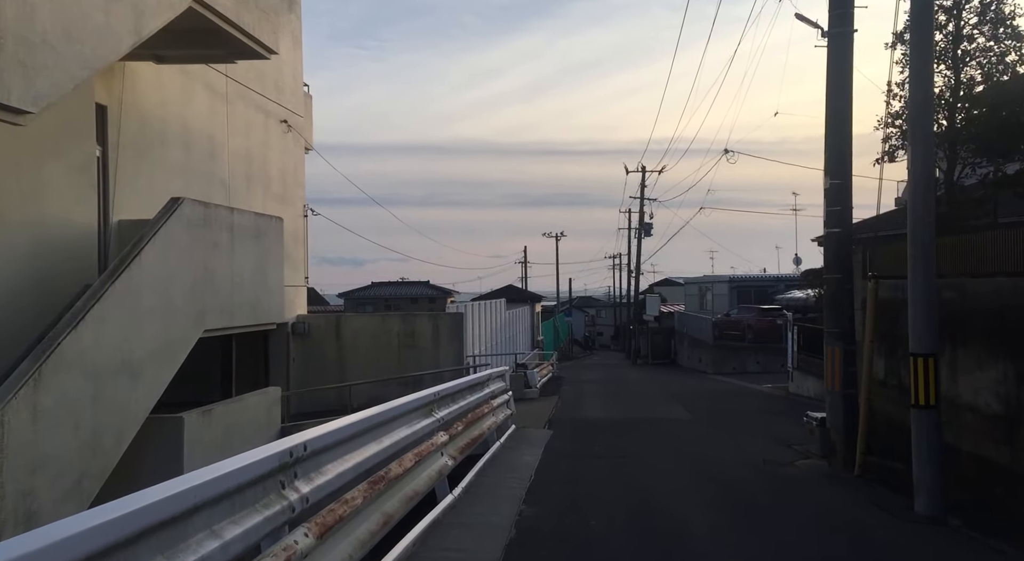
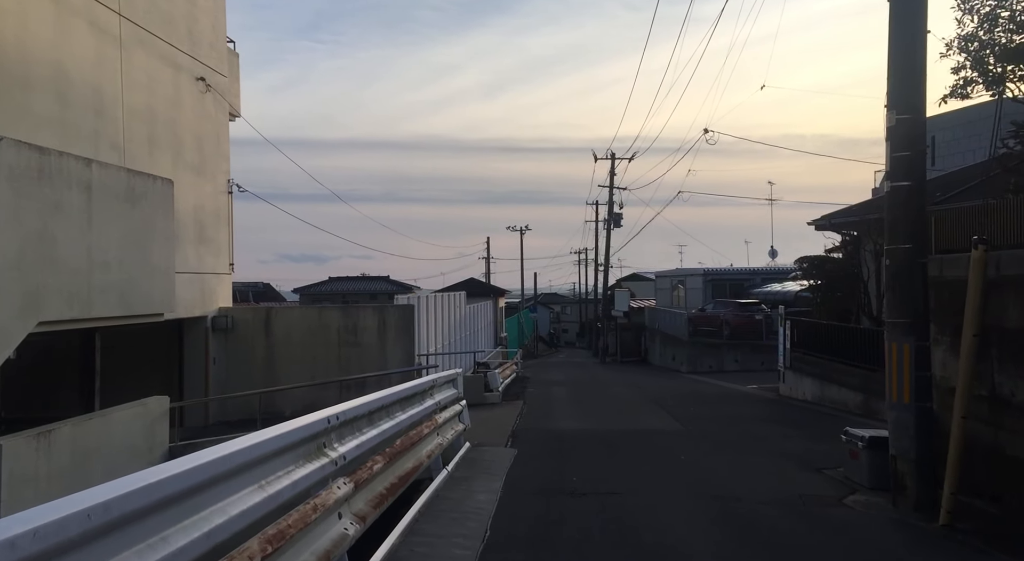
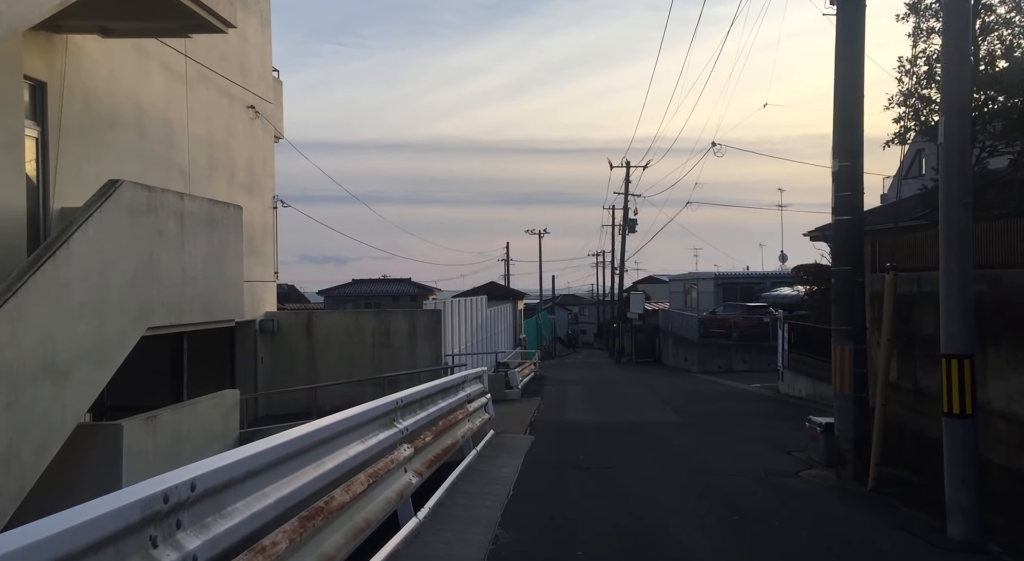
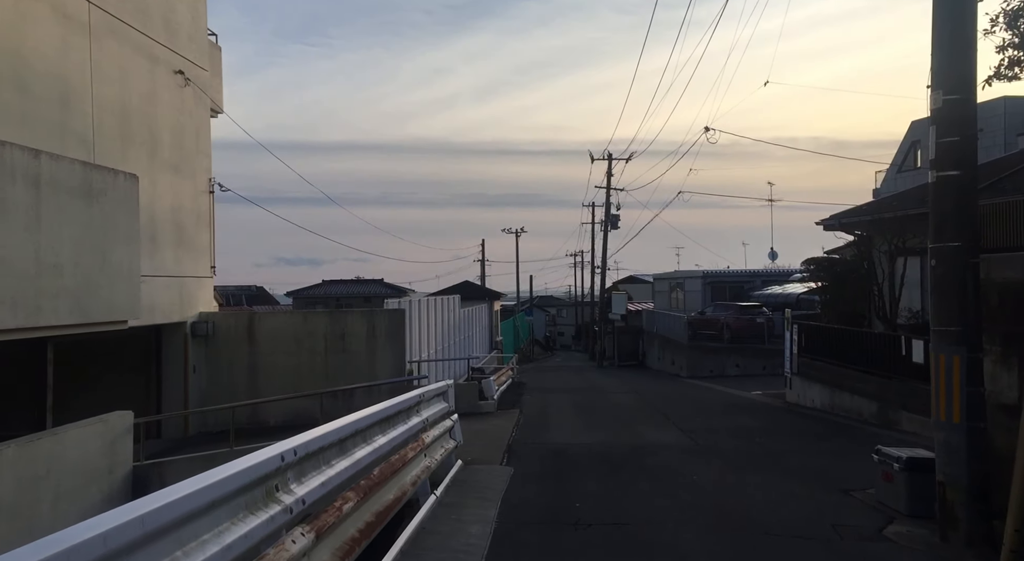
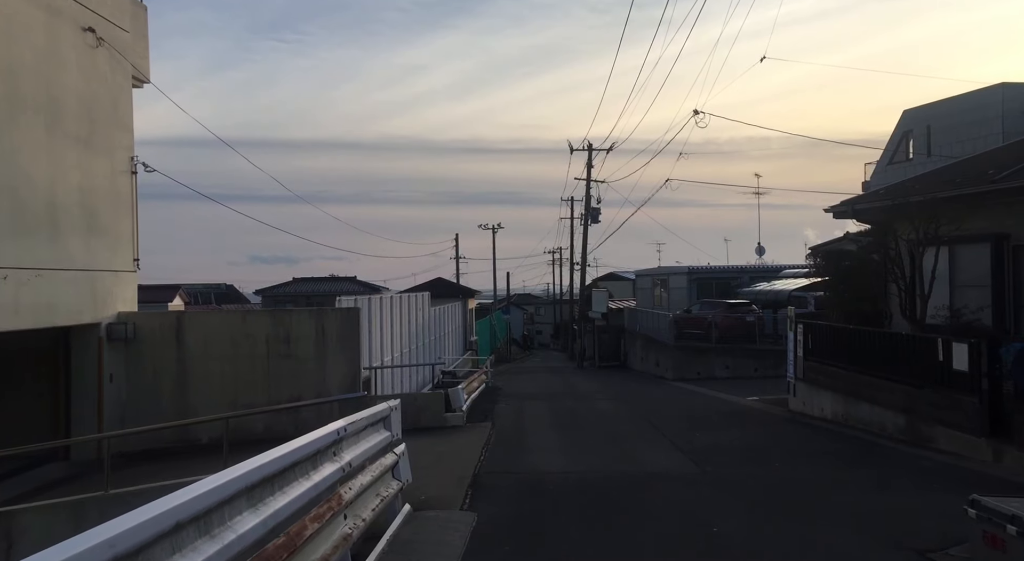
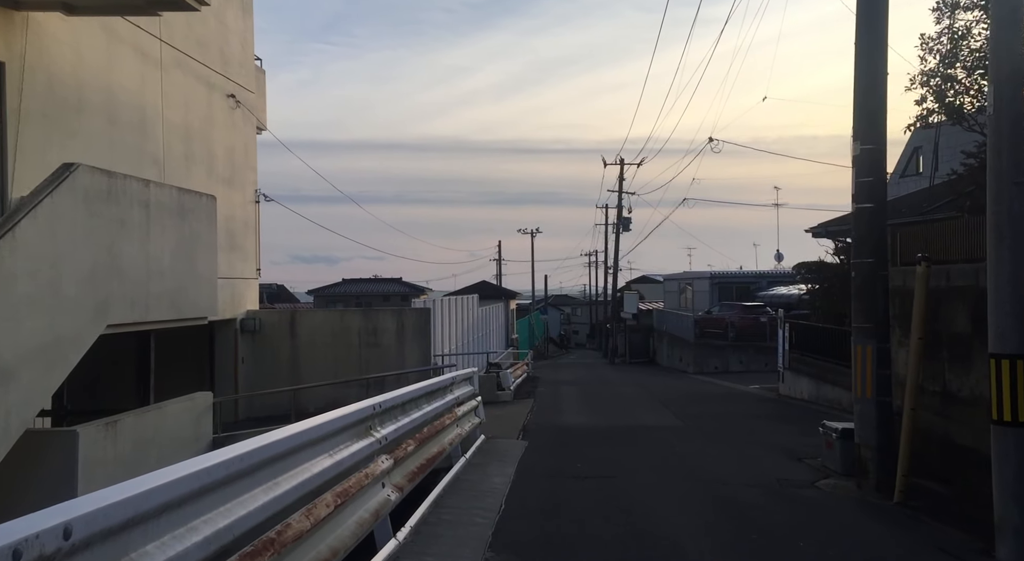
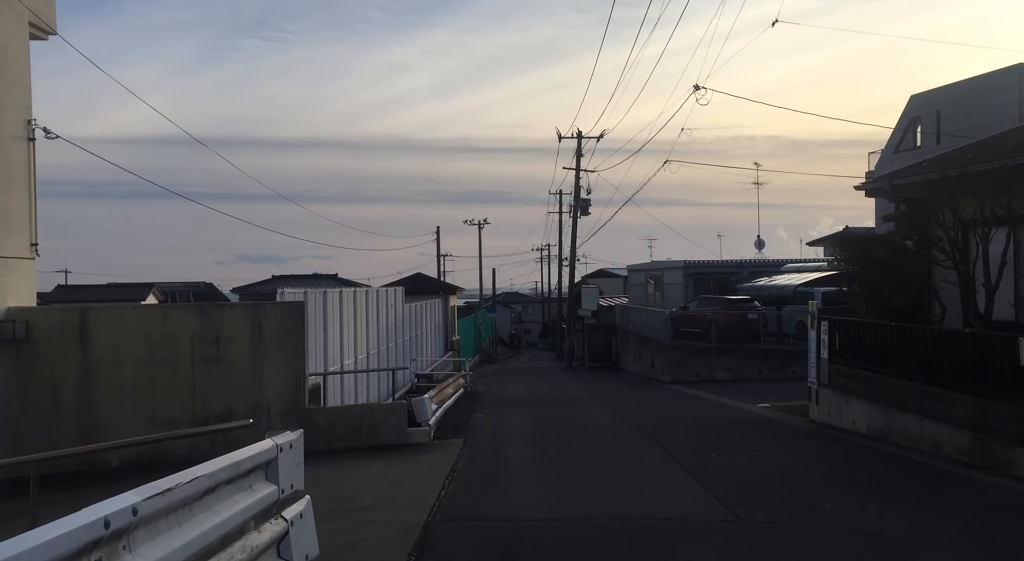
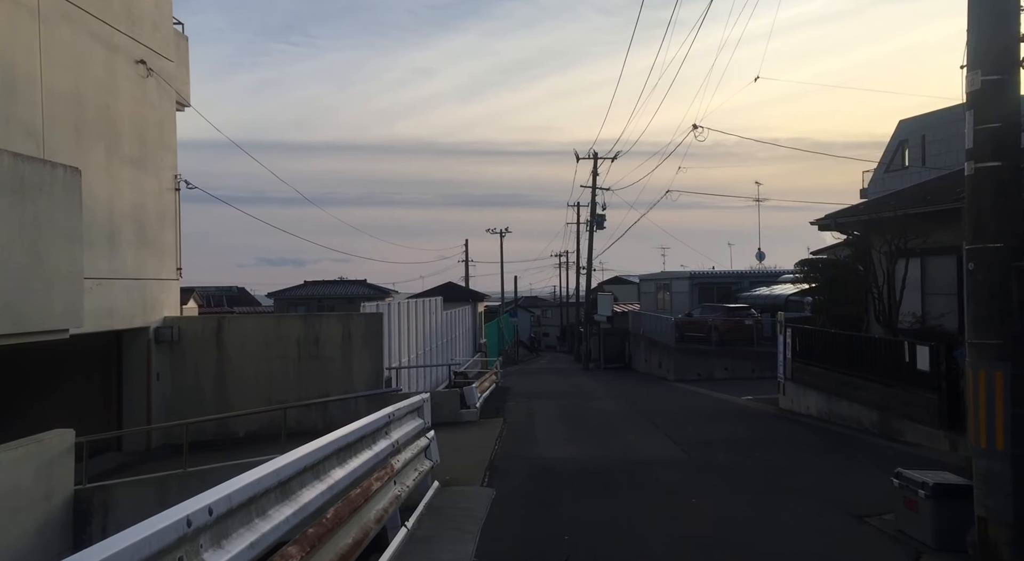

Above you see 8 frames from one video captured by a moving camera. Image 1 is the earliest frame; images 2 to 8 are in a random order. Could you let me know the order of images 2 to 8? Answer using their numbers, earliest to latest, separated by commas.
3, 6, 2, 4, 8, 5, 7
